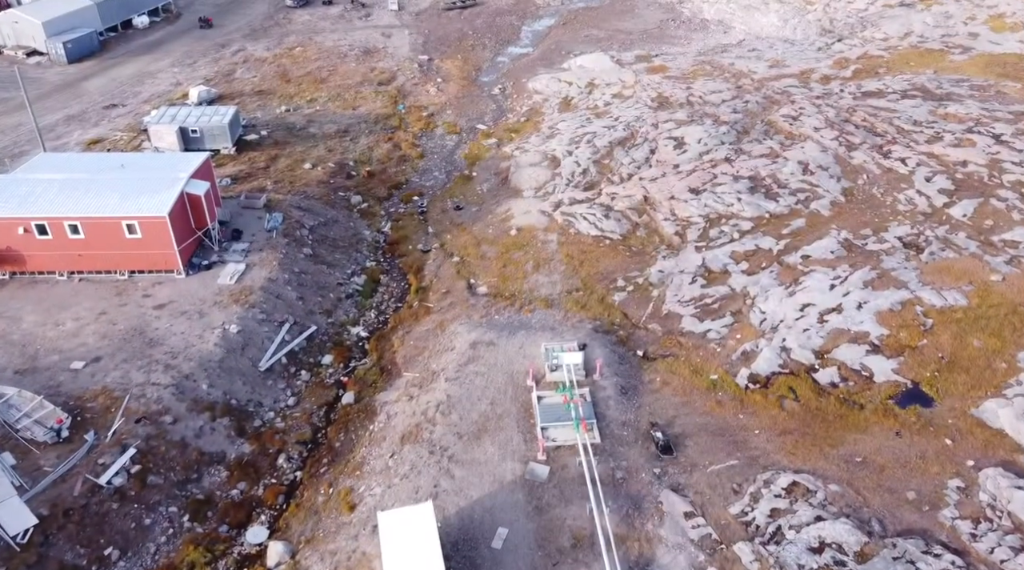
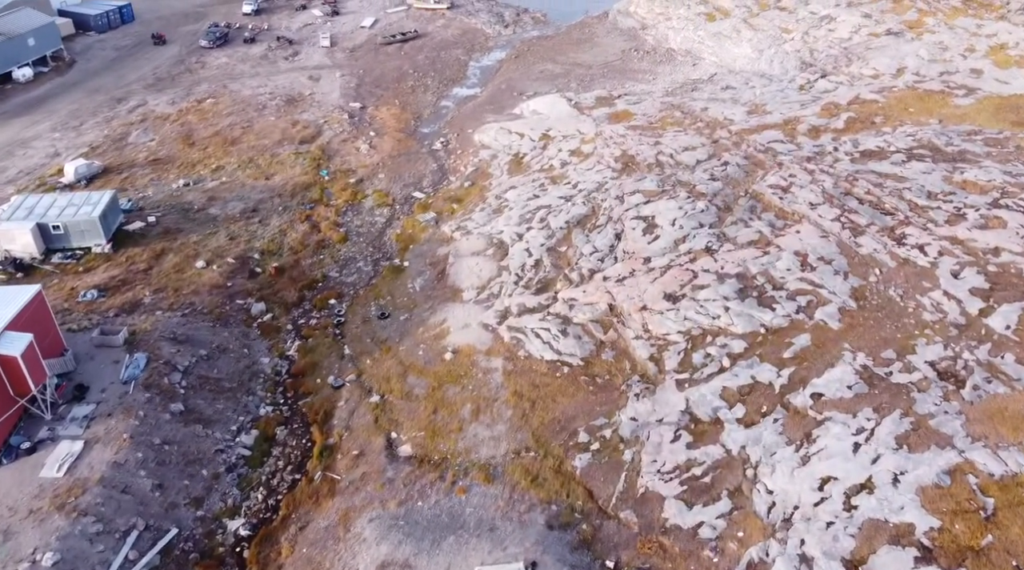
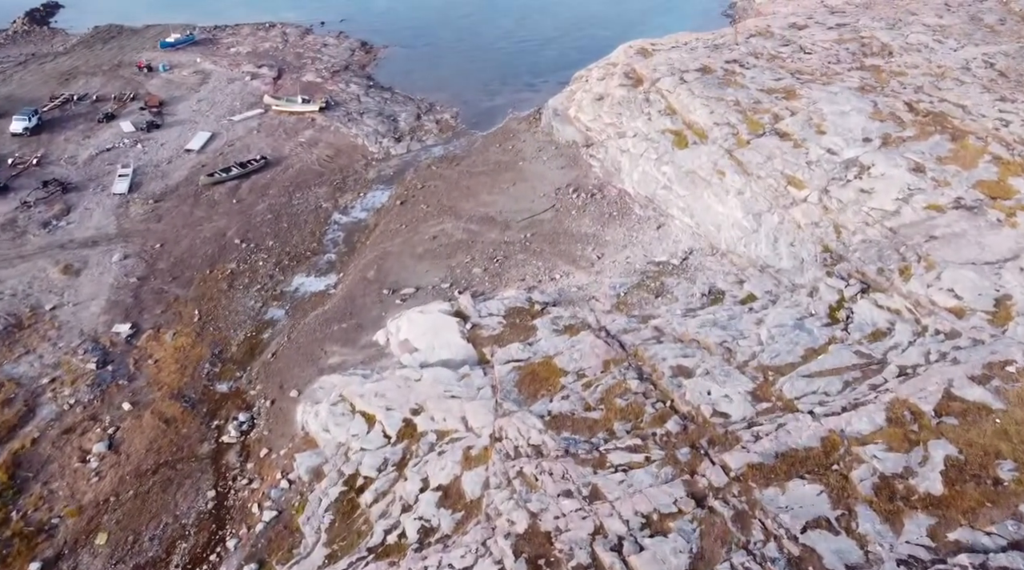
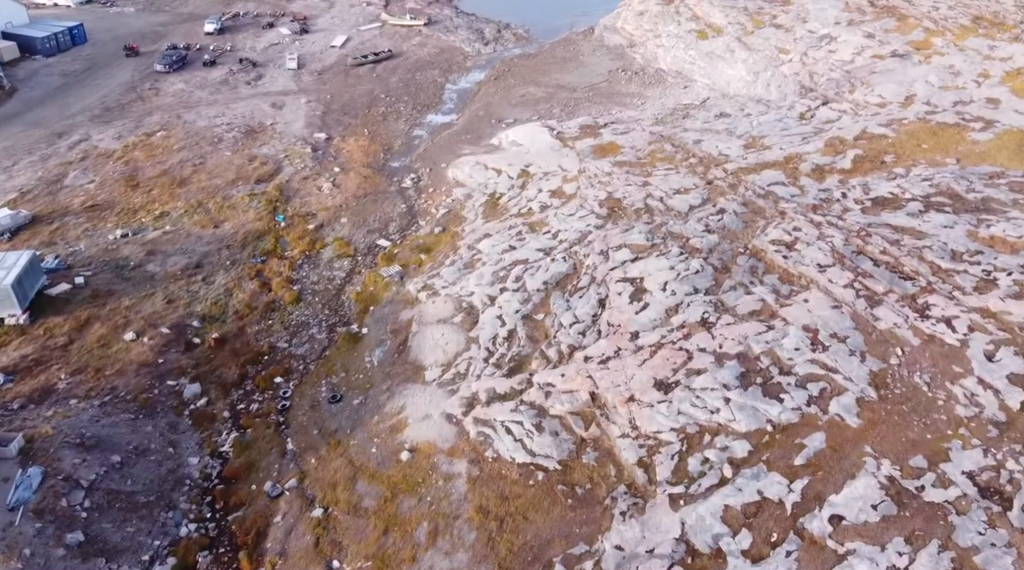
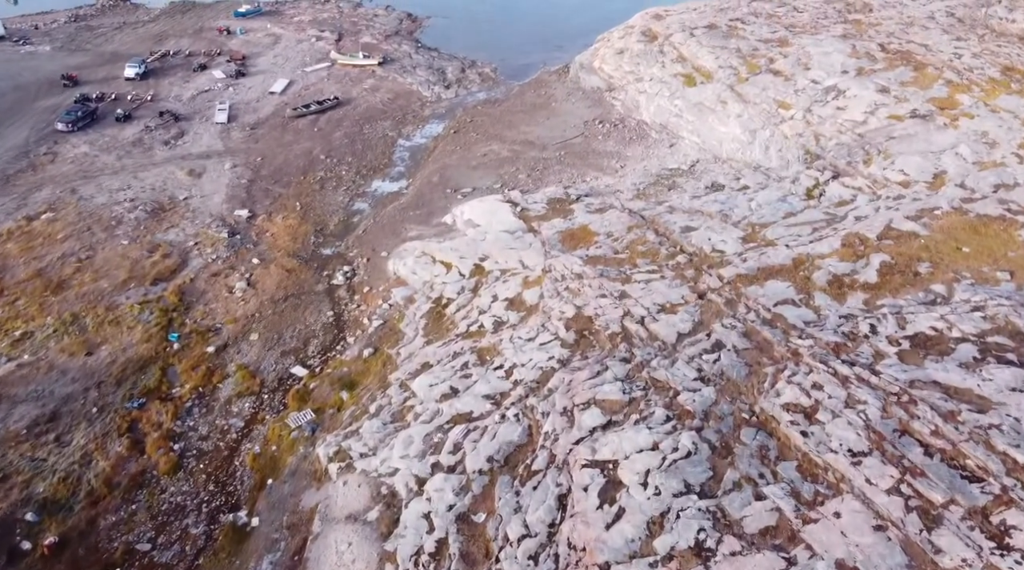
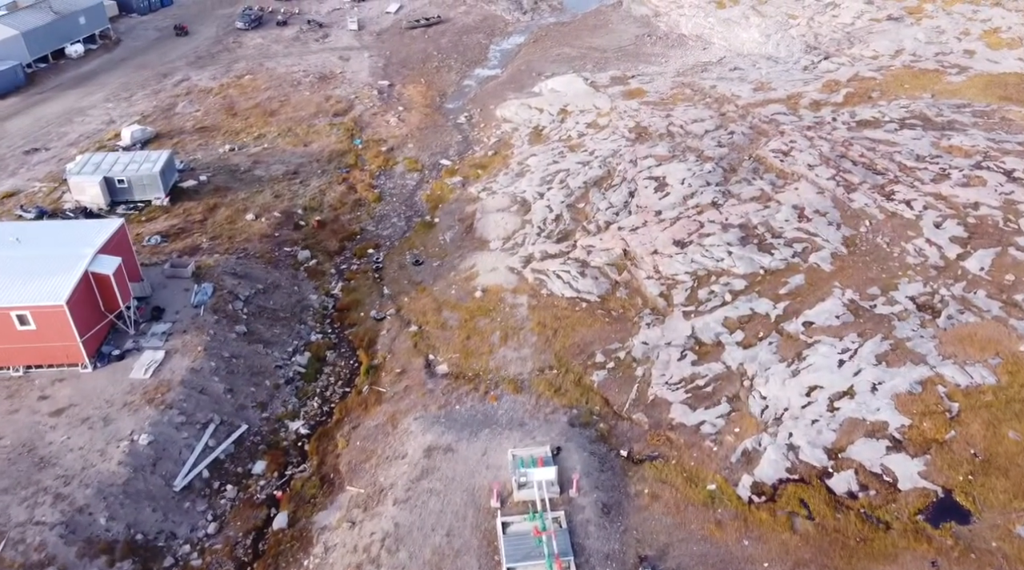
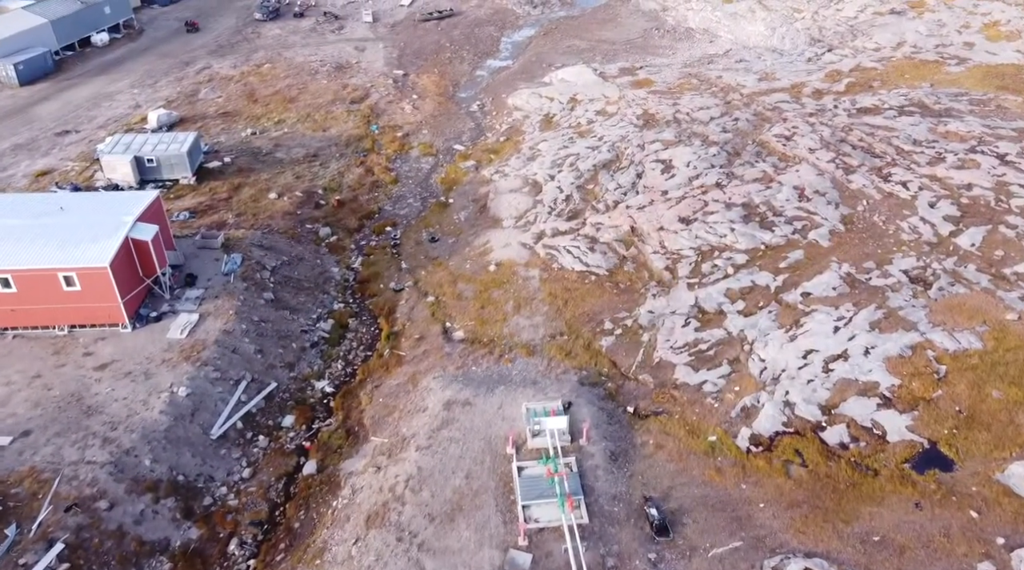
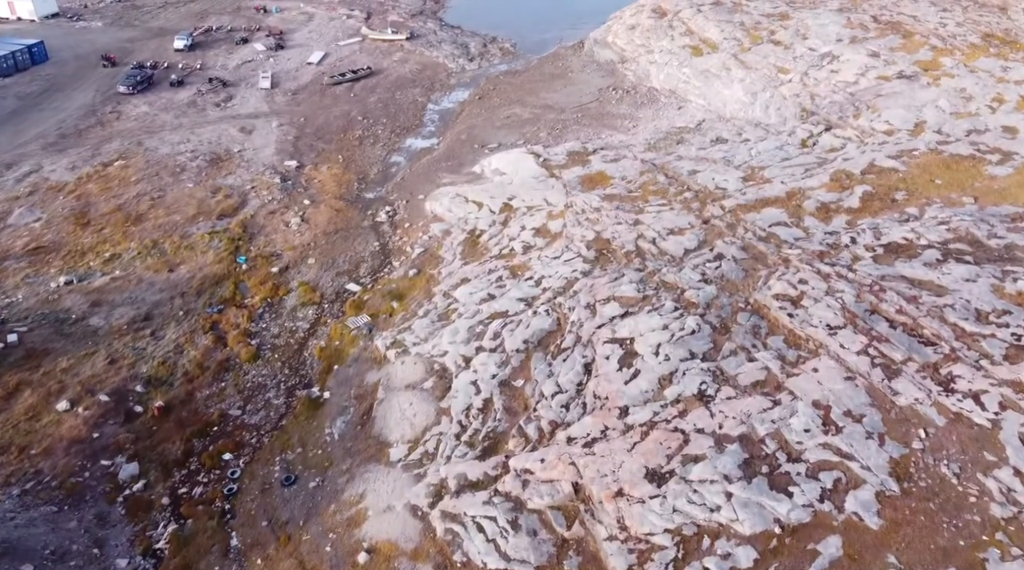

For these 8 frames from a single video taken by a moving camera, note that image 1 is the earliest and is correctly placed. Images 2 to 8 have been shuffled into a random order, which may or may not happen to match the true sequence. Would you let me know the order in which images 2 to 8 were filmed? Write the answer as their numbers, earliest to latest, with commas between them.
7, 6, 2, 4, 8, 5, 3
